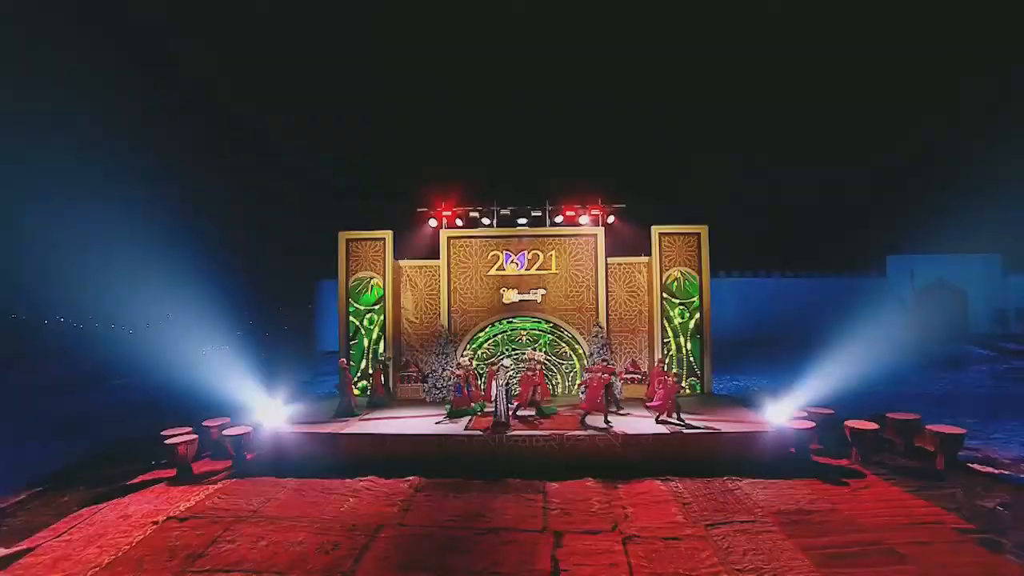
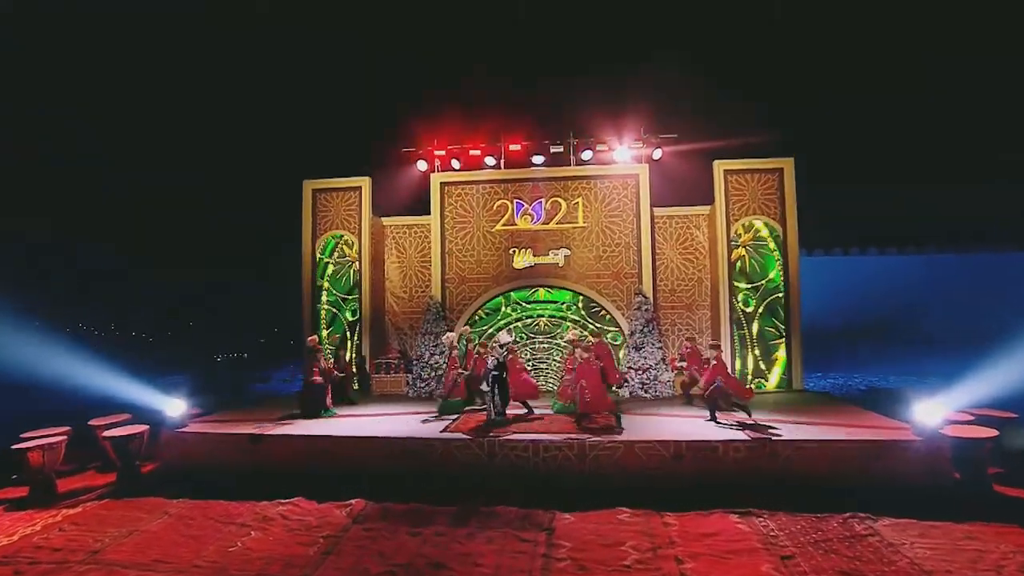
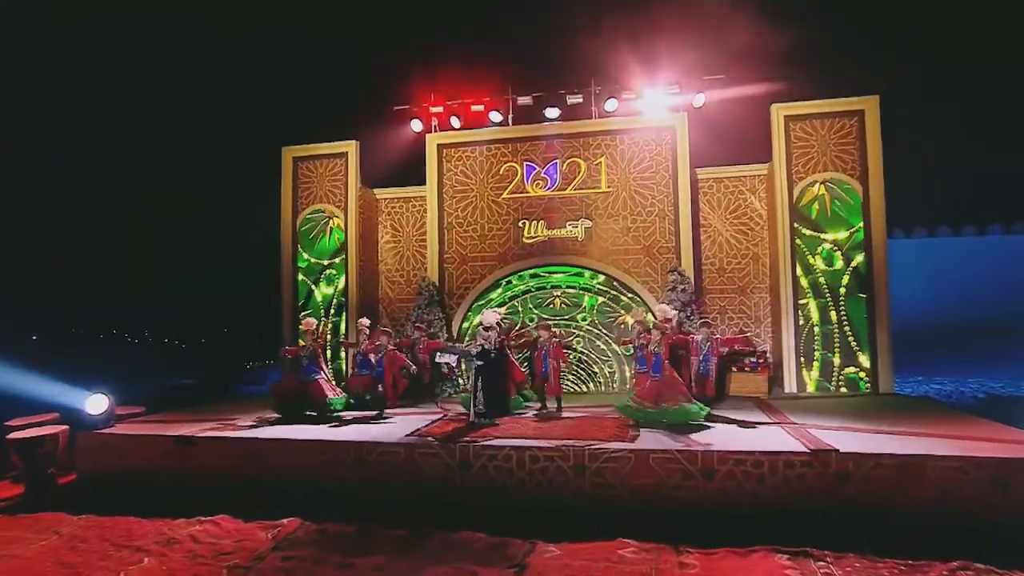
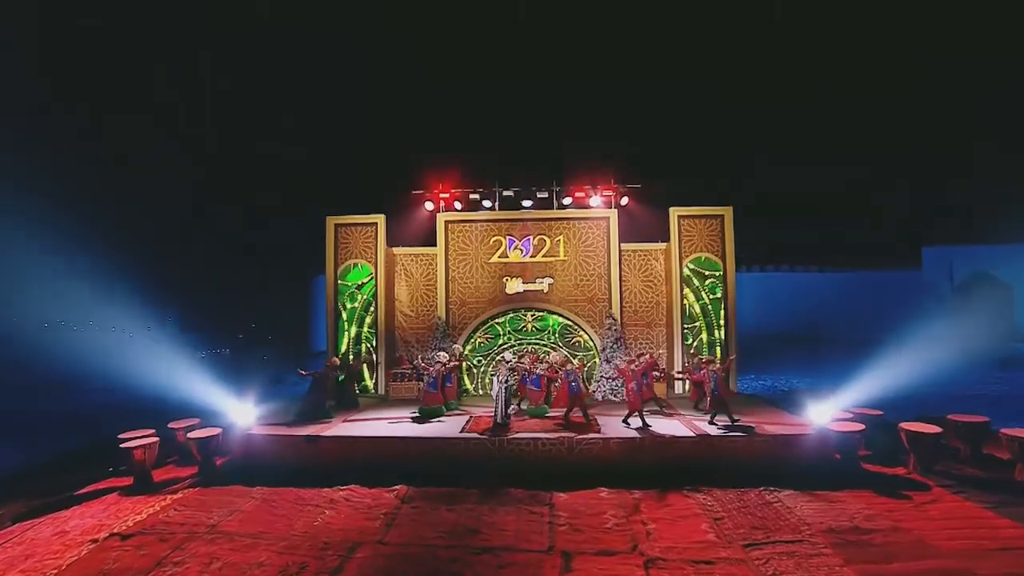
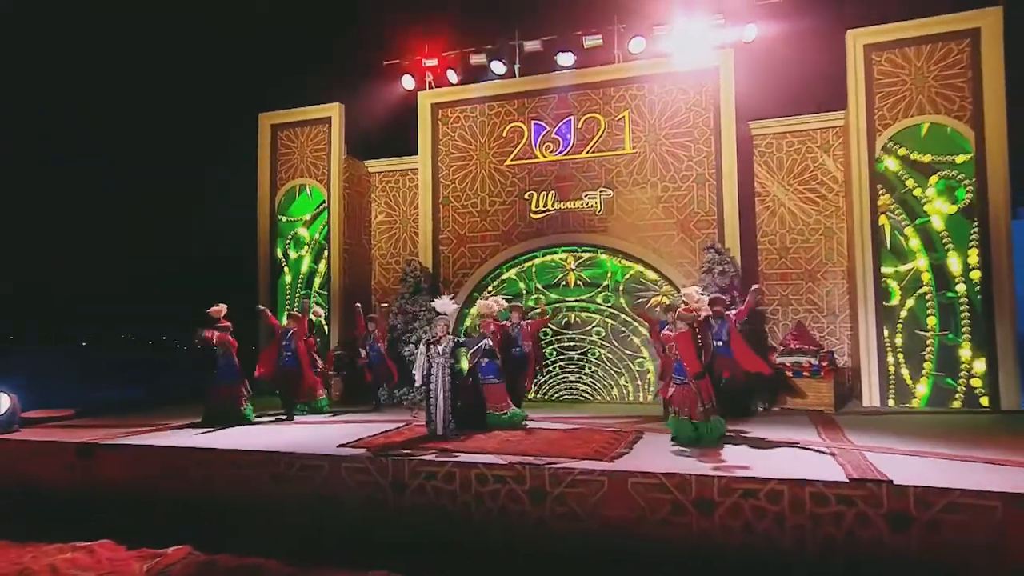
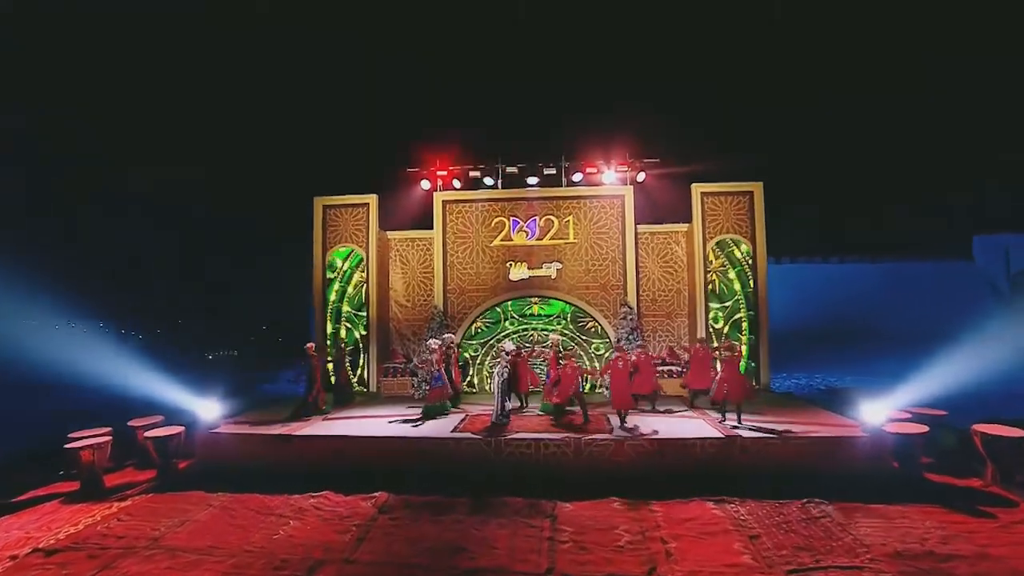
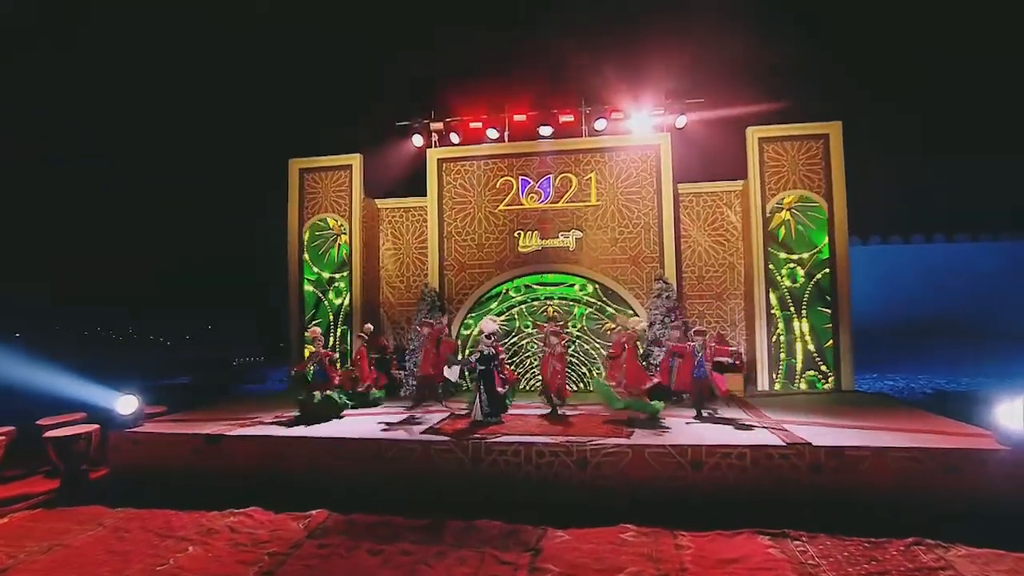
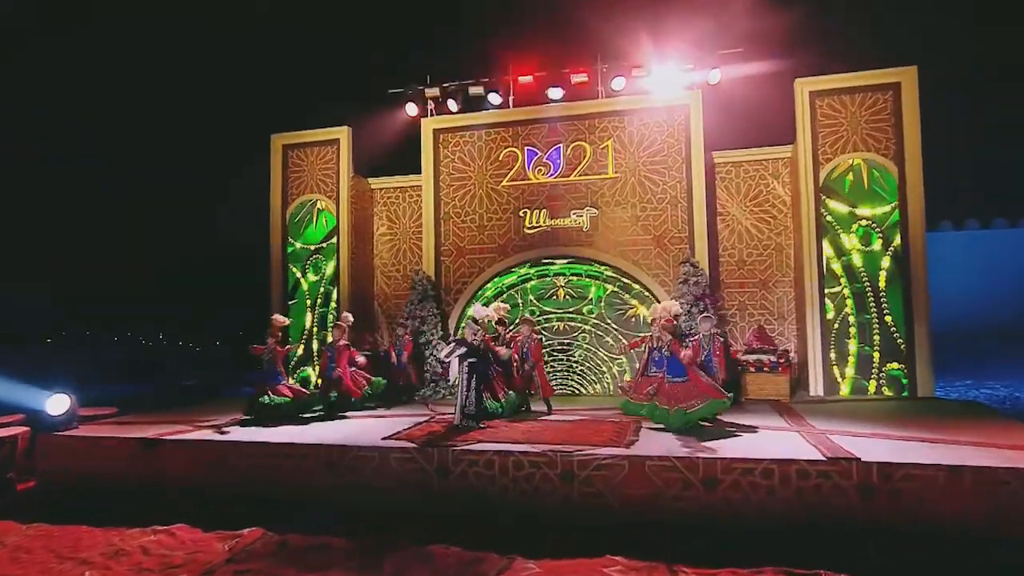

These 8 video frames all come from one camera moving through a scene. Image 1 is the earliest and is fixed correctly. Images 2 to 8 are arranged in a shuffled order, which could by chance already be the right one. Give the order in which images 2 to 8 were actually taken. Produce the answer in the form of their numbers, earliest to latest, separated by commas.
4, 6, 2, 7, 3, 8, 5
